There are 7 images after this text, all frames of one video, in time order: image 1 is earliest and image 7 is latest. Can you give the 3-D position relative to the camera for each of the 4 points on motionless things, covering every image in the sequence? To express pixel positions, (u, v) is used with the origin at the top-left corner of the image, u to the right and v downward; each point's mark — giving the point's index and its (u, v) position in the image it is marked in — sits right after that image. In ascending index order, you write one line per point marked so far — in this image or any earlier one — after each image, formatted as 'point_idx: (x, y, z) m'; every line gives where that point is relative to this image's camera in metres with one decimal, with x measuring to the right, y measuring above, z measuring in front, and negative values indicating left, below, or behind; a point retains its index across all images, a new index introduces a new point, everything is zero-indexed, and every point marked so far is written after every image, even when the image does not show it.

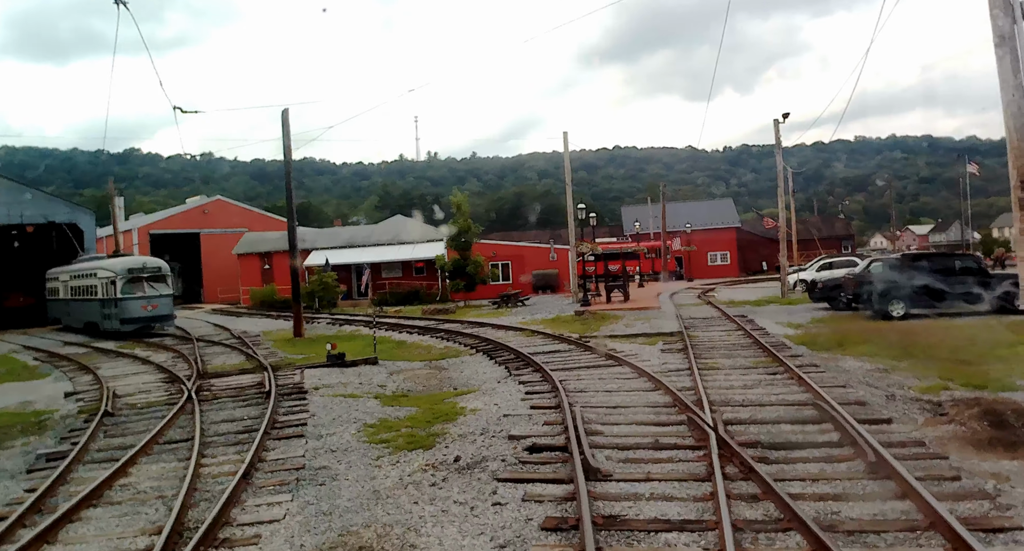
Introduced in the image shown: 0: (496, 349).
0: (-0.3, -1.5, +15.6) m
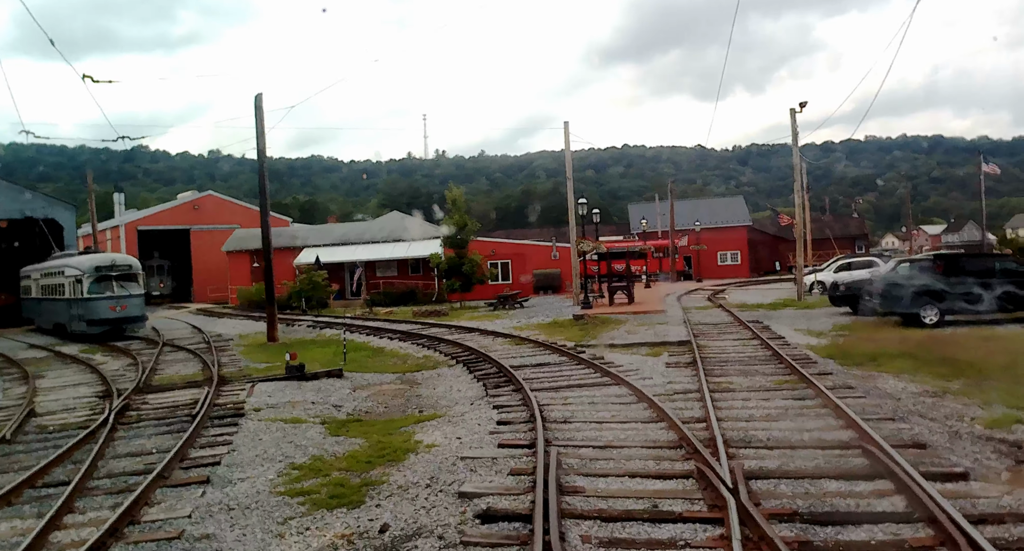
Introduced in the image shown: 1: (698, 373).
0: (-0.6, -1.5, +13.7) m
1: (+2.6, -1.3, +10.7) m
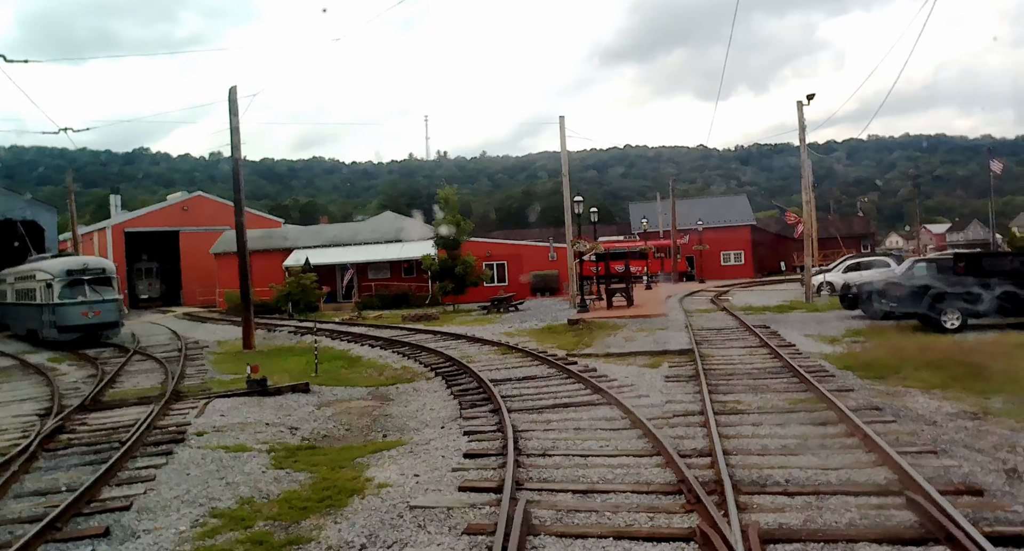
0: (-0.9, -1.6, +12.4) m
1: (+2.3, -1.4, +9.5) m
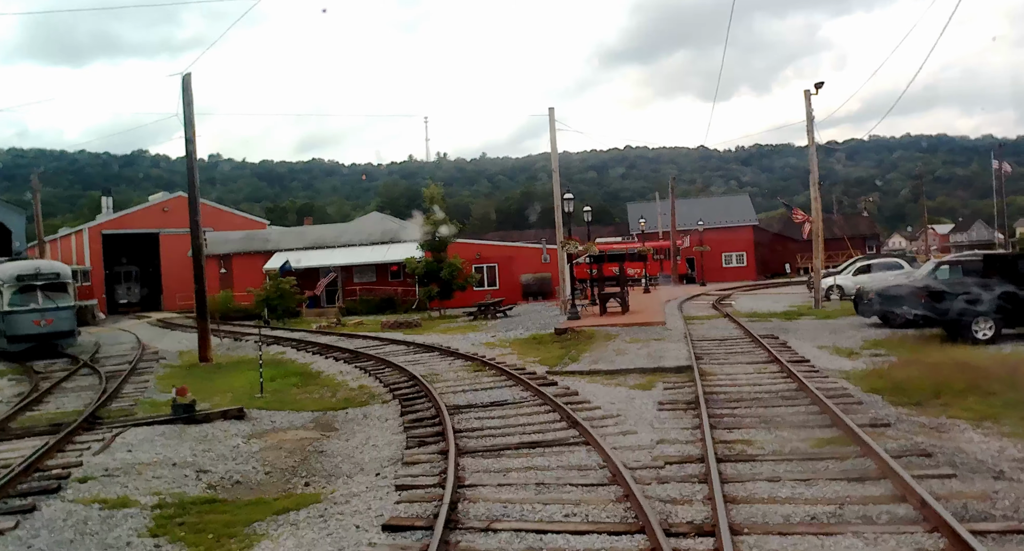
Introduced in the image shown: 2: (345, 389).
0: (-1.3, -1.7, +10.6) m
1: (+1.9, -1.5, +7.7) m
2: (-2.6, -1.8, +12.3) m
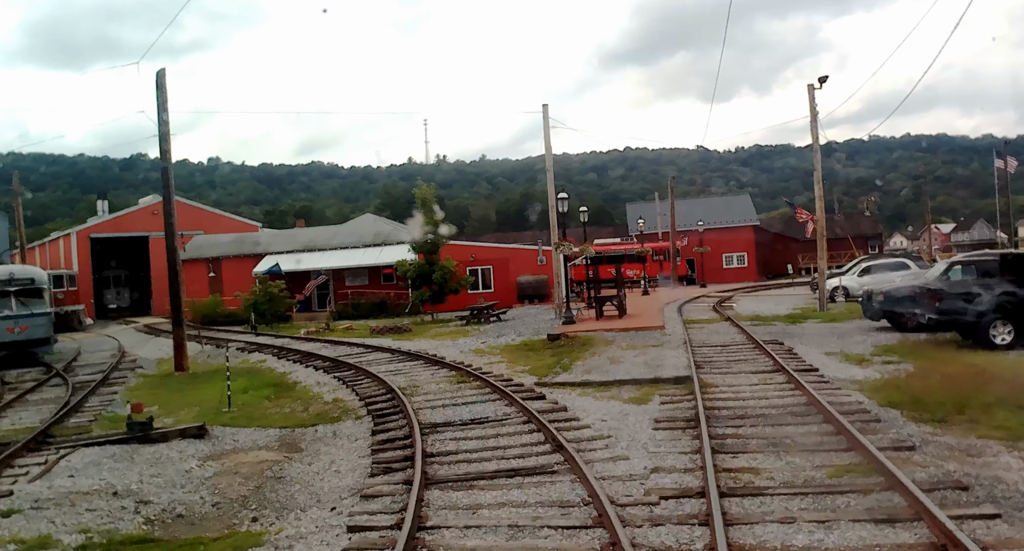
0: (-1.5, -1.7, +9.8) m
1: (+1.7, -1.5, +6.8) m
2: (-2.8, -1.9, +11.4) m
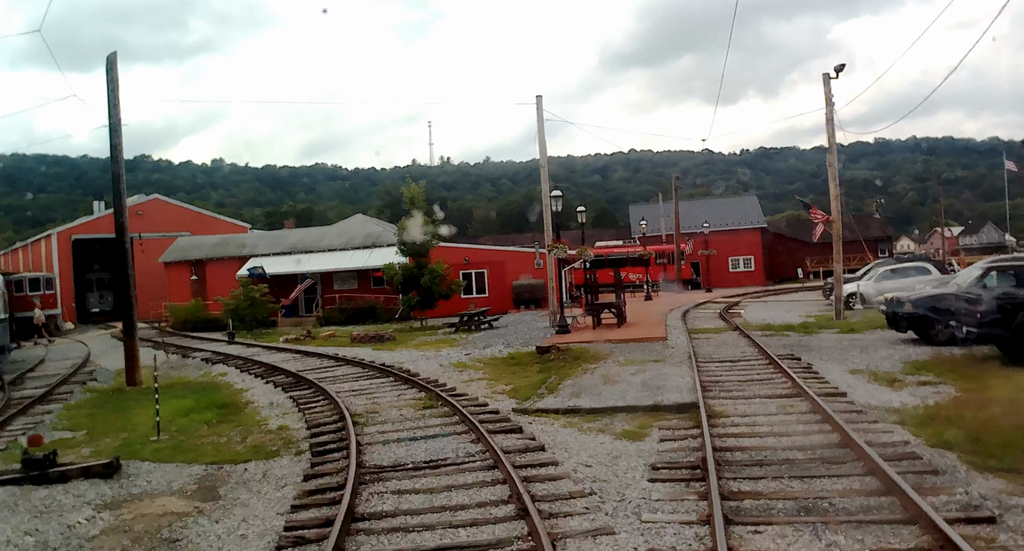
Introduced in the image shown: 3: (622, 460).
0: (-1.8, -1.8, +8.1) m
1: (+1.3, -1.6, +5.2) m
2: (-3.2, -2.0, +9.8) m
3: (+1.0, -1.7, +7.0) m
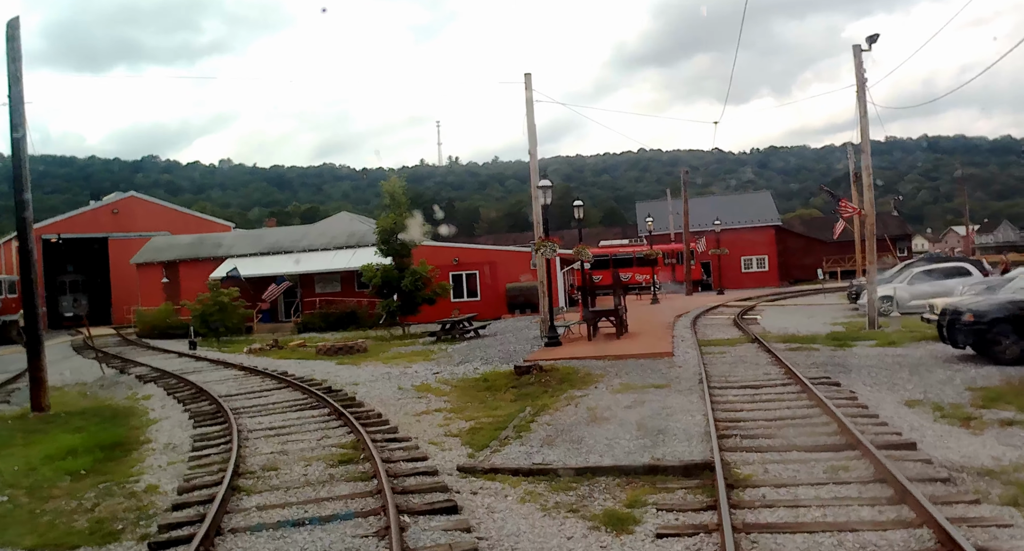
0: (-2.3, -1.9, +5.6) m
1: (+0.8, -1.7, +2.6) m
2: (-3.6, -2.0, +7.3) m
3: (+0.5, -1.7, +4.4) m
